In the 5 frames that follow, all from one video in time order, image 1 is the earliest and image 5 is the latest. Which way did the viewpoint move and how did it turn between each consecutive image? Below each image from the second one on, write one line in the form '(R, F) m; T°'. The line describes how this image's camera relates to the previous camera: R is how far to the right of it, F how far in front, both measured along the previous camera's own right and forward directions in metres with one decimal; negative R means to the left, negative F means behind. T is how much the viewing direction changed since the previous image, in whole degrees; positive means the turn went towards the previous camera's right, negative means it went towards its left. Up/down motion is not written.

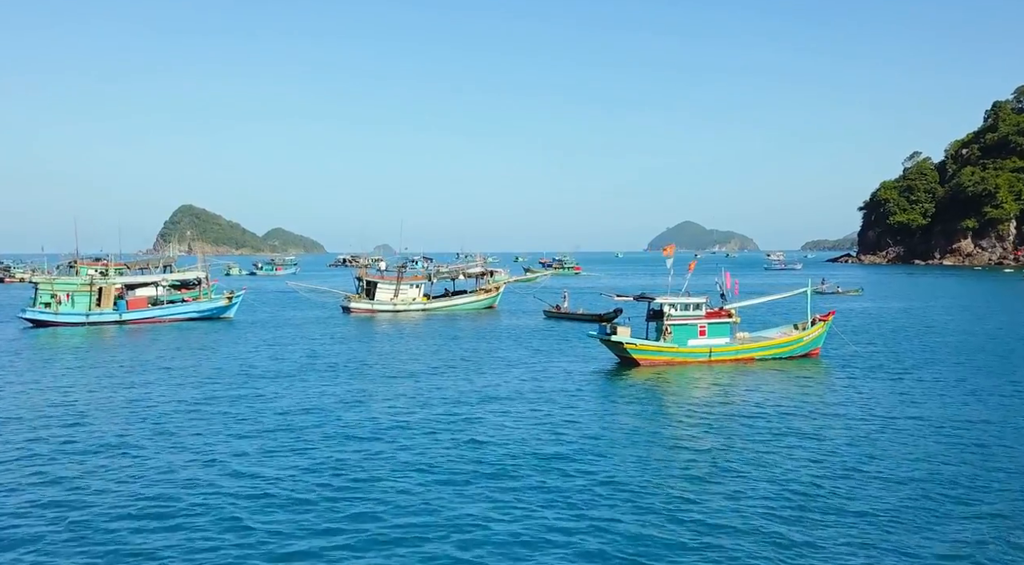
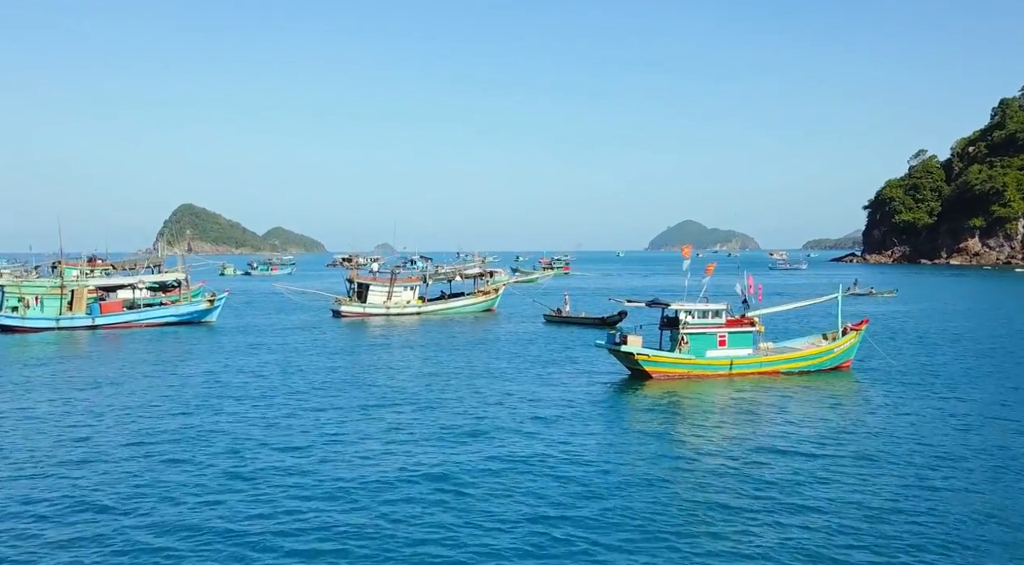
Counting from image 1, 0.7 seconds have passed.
(+0.1, +4.0) m; 0°
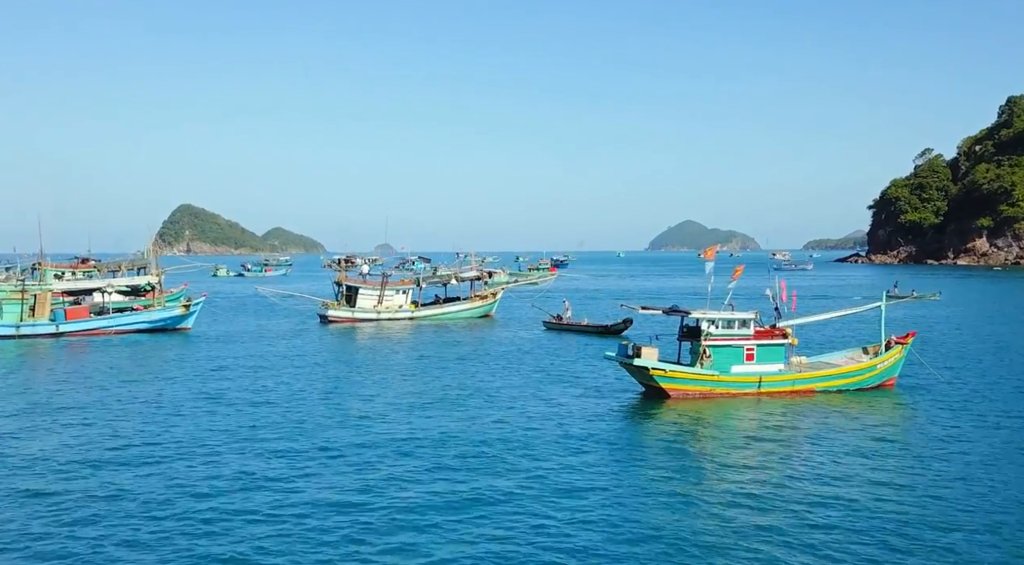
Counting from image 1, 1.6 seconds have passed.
(+0.1, +4.5) m; 0°
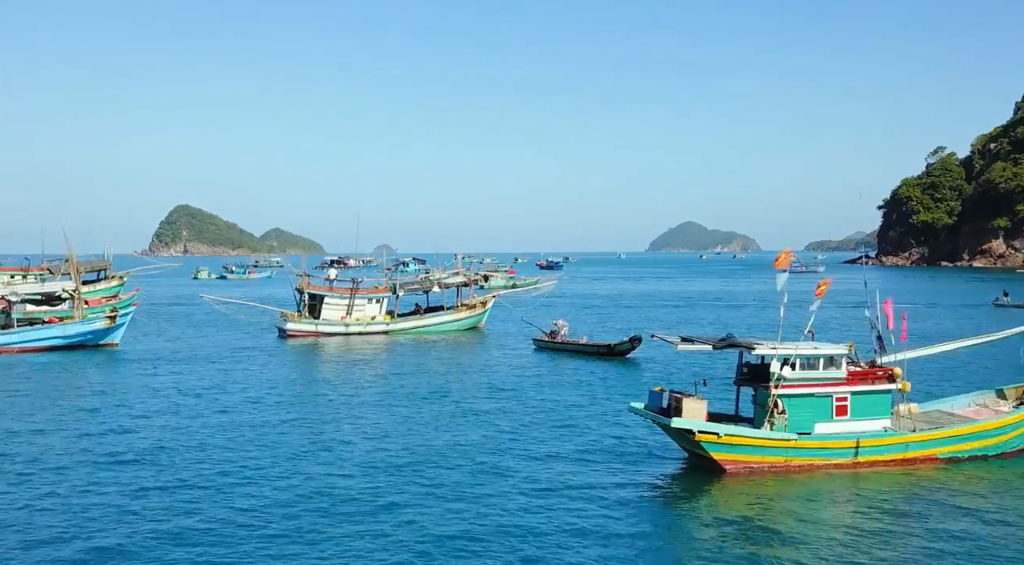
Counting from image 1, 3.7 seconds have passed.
(+0.4, +10.0) m; 0°
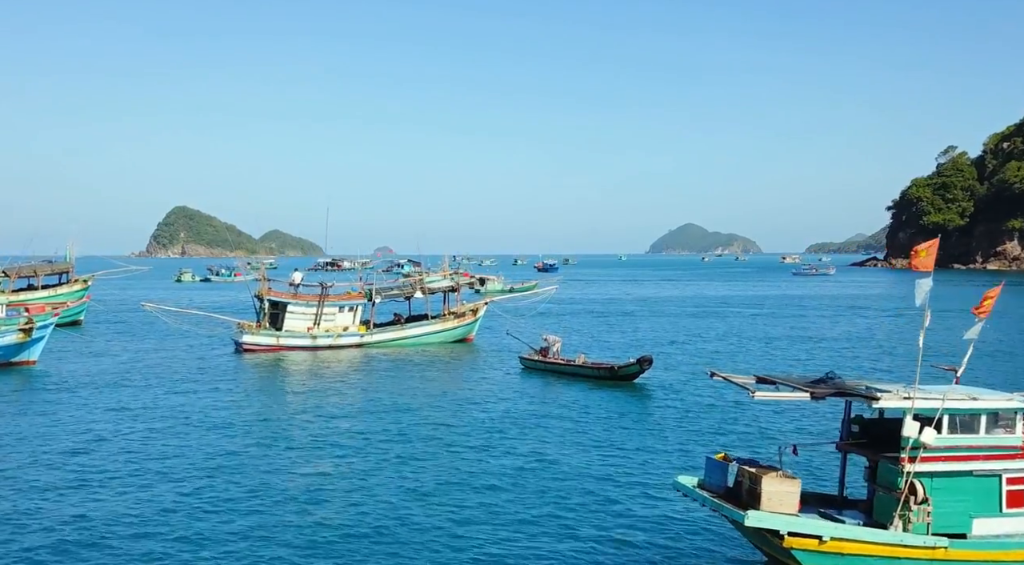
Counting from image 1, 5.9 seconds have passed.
(+0.3, +8.0) m; 0°
